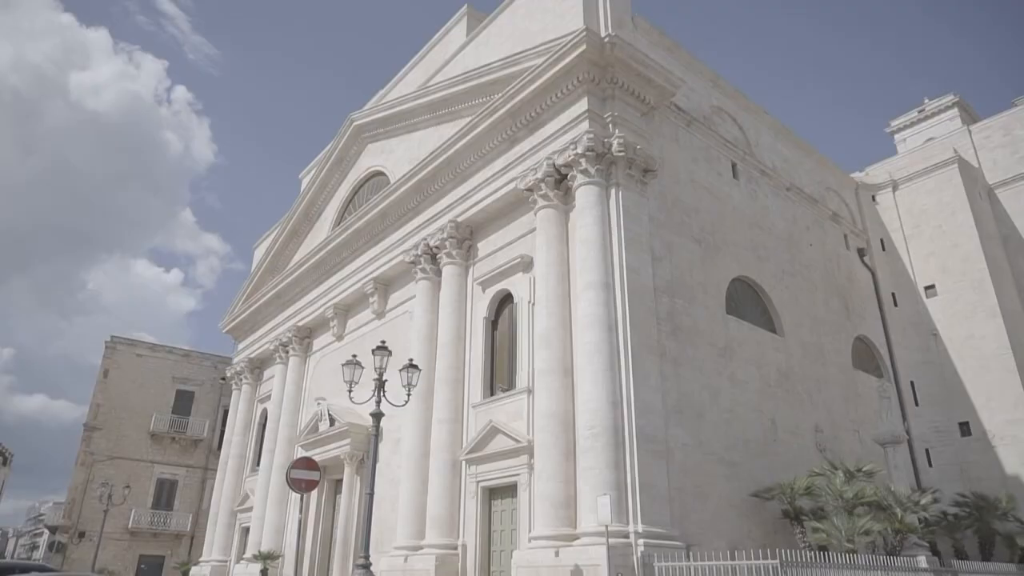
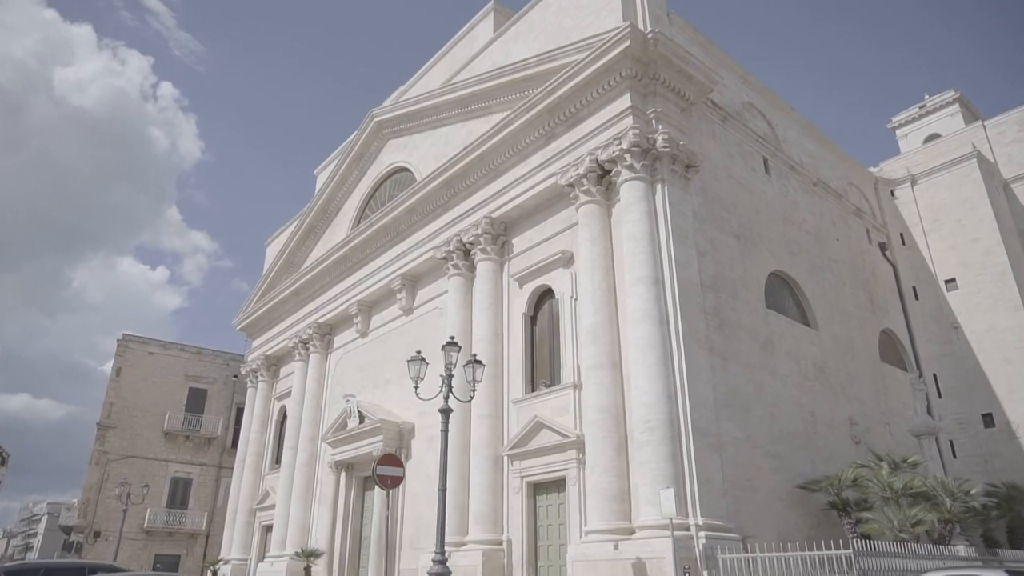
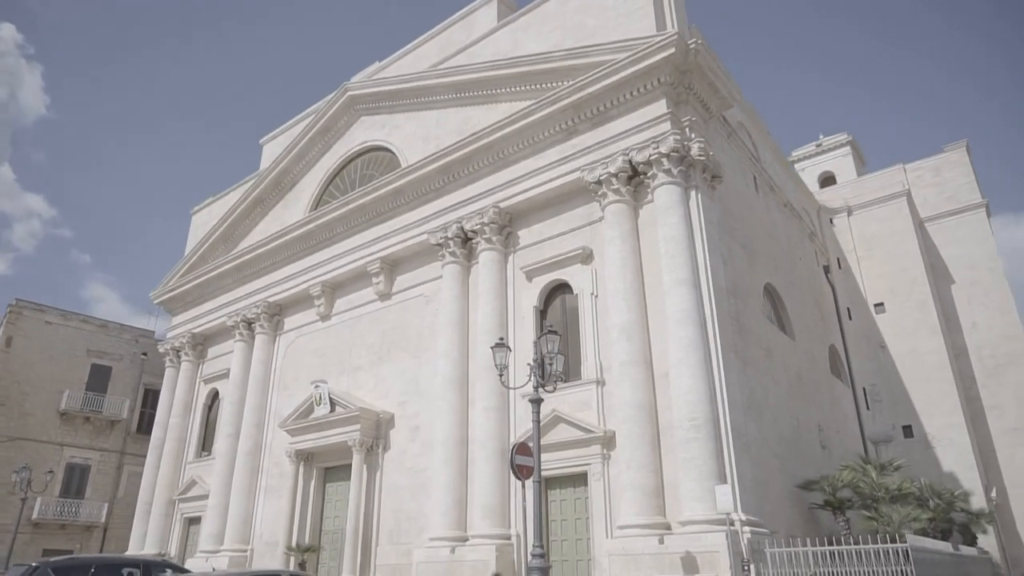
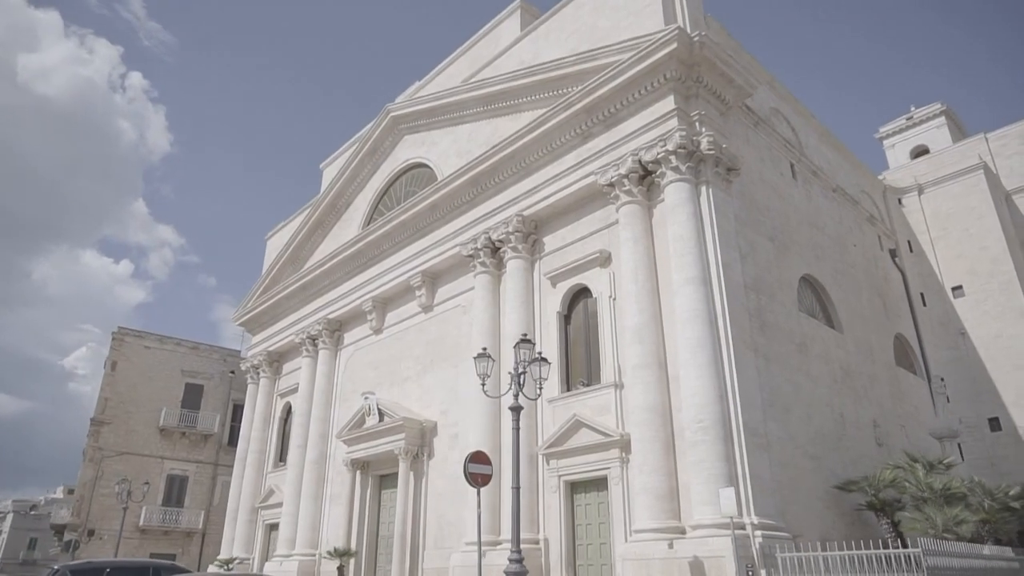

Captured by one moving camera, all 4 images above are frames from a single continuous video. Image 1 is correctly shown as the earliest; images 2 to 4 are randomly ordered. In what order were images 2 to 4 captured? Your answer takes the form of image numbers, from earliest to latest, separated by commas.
2, 4, 3
